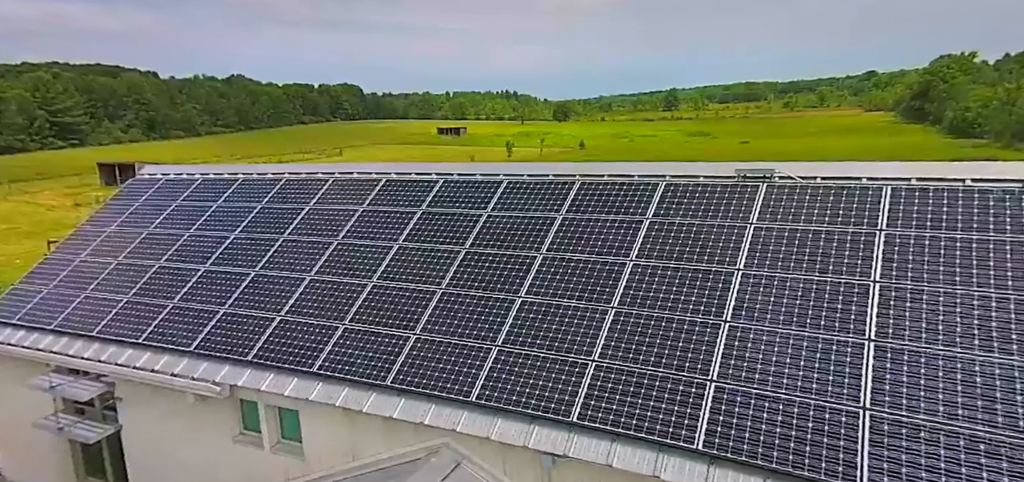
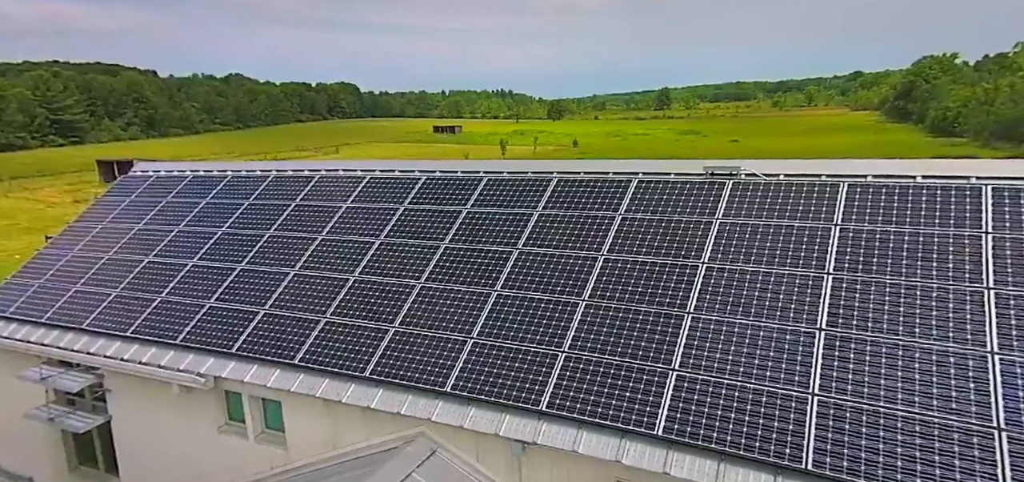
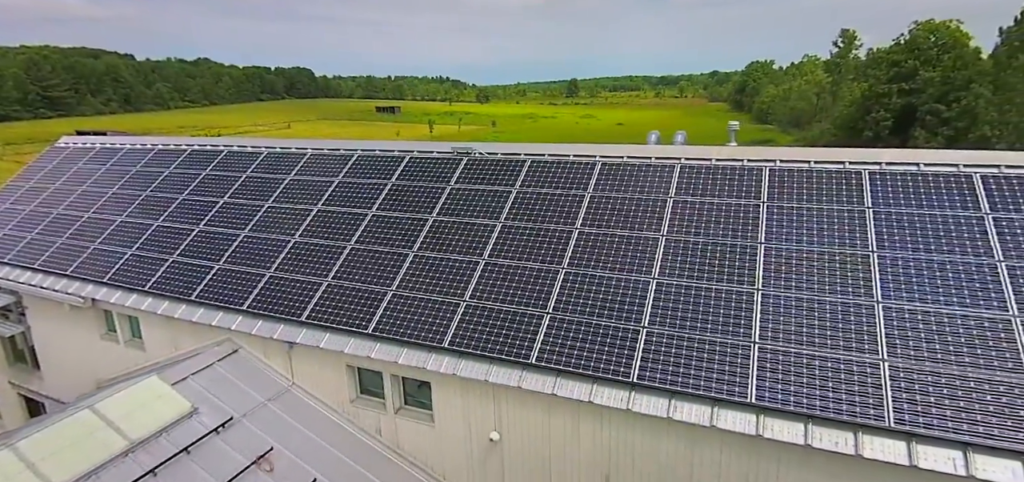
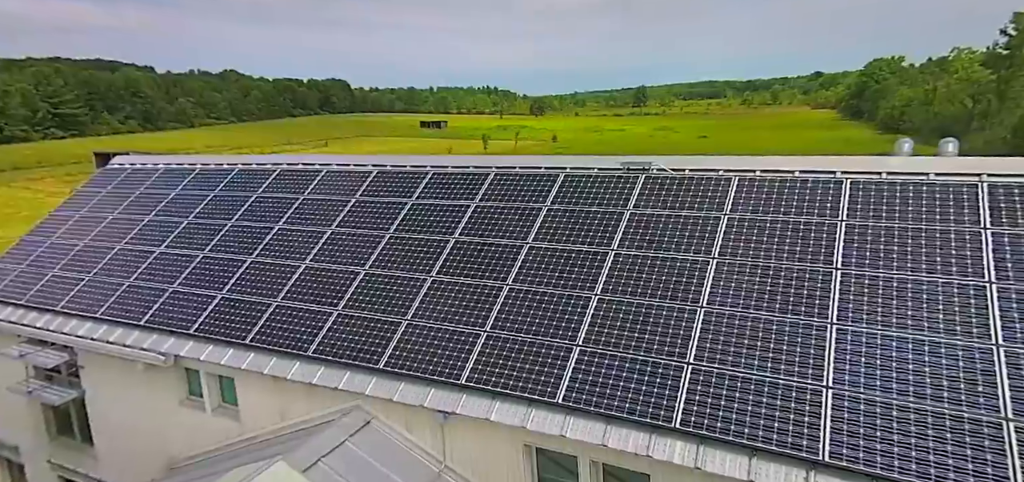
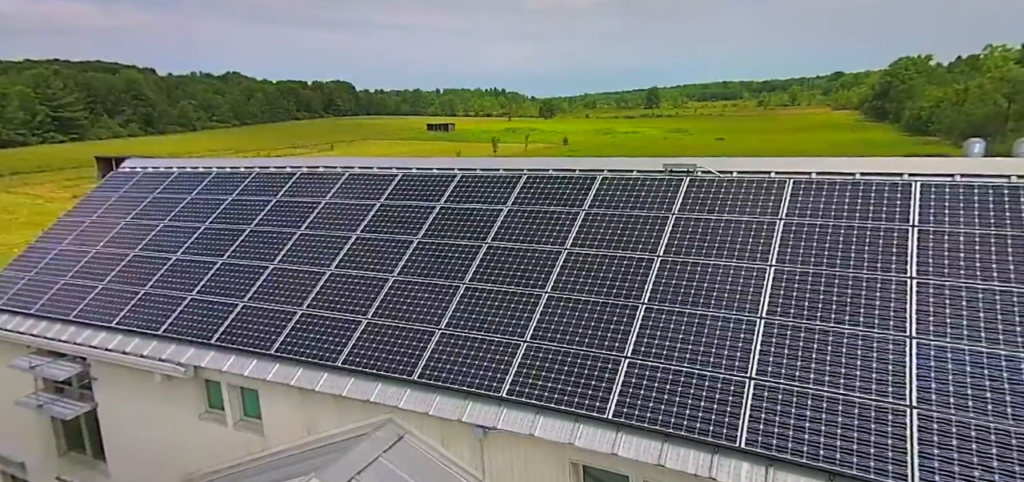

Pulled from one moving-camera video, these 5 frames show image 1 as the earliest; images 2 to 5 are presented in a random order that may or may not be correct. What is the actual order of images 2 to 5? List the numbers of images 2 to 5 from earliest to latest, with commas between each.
2, 5, 4, 3
